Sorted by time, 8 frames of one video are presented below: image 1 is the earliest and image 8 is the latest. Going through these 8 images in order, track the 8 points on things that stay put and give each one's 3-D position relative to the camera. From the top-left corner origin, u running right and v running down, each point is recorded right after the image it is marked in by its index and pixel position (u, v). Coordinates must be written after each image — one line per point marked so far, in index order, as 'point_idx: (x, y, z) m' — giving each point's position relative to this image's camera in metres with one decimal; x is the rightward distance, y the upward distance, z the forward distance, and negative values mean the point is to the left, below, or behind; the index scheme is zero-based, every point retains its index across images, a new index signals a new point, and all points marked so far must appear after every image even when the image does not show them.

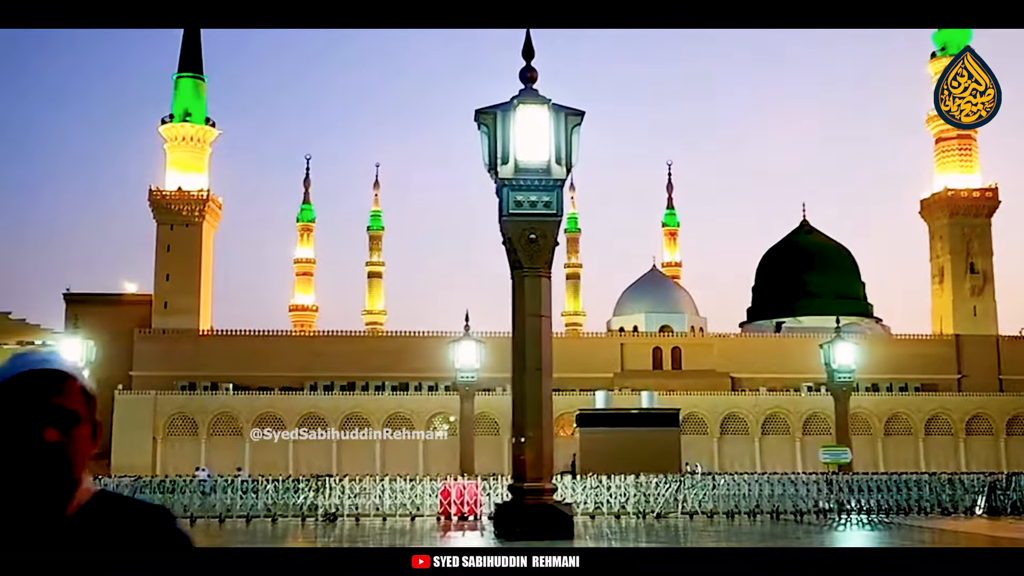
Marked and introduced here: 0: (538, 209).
0: (+0.3, +0.8, +11.8) m
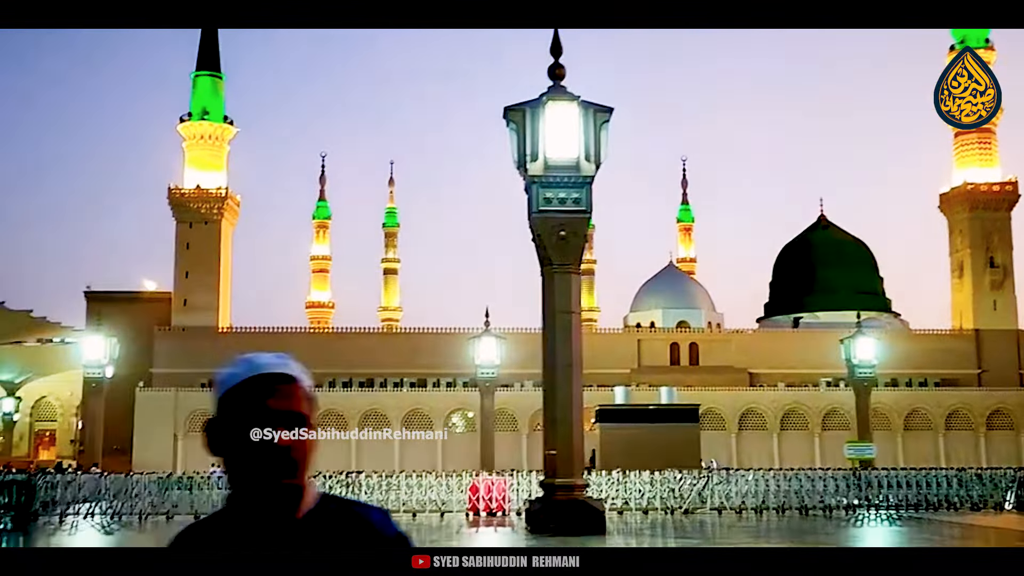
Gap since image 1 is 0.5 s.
0: (+0.6, +0.9, +11.8) m
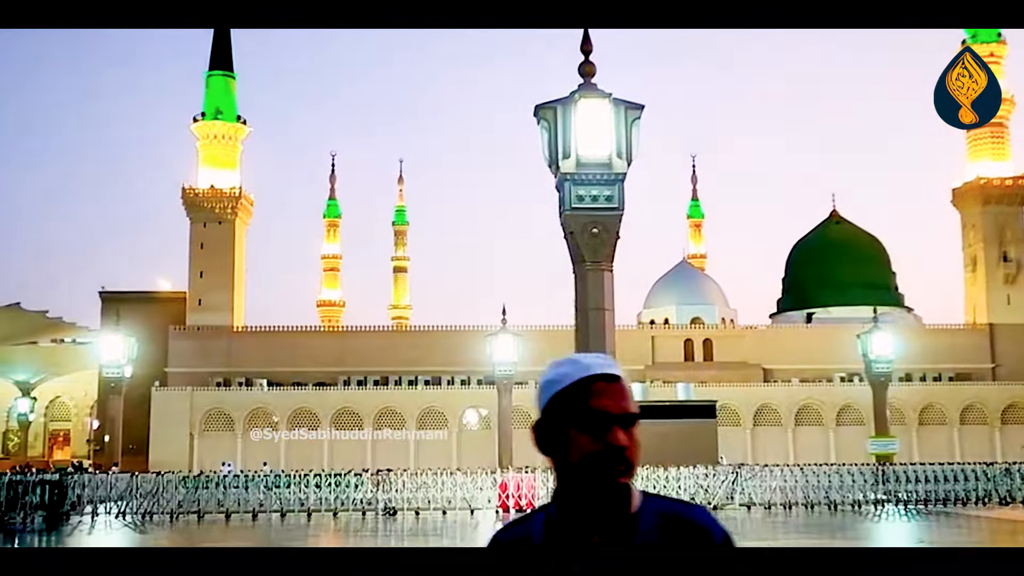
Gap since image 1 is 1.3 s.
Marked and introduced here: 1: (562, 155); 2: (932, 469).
0: (+0.9, +0.9, +11.9) m
1: (+0.5, +1.4, +11.8) m
2: (+5.7, -2.4, +15.1) m
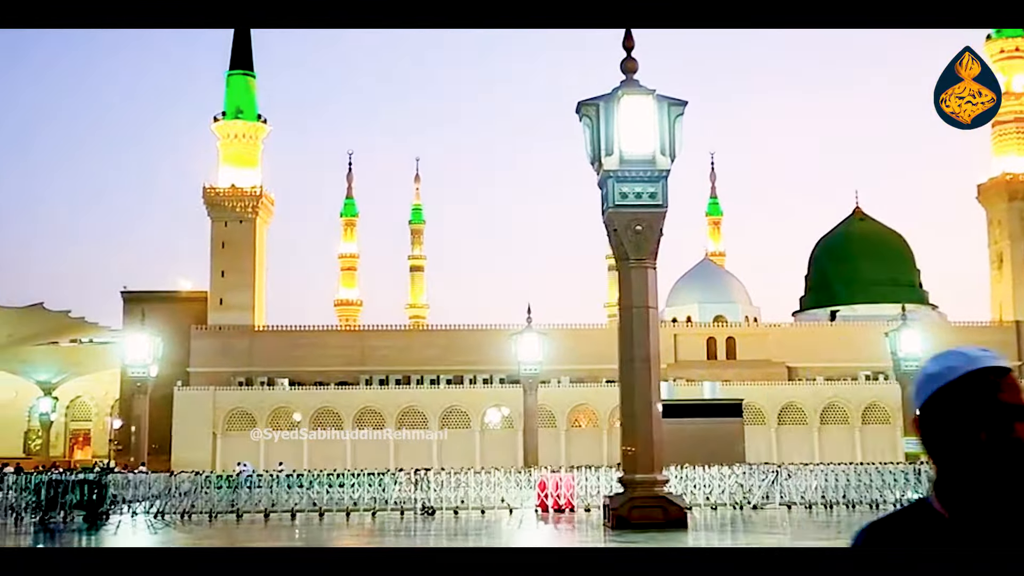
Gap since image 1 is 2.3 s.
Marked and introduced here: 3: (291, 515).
0: (+1.4, +0.9, +11.7) m
1: (+1.0, +1.4, +11.6) m
2: (+6.2, -2.4, +15.0) m
3: (-2.8, -2.8, +14.0) m
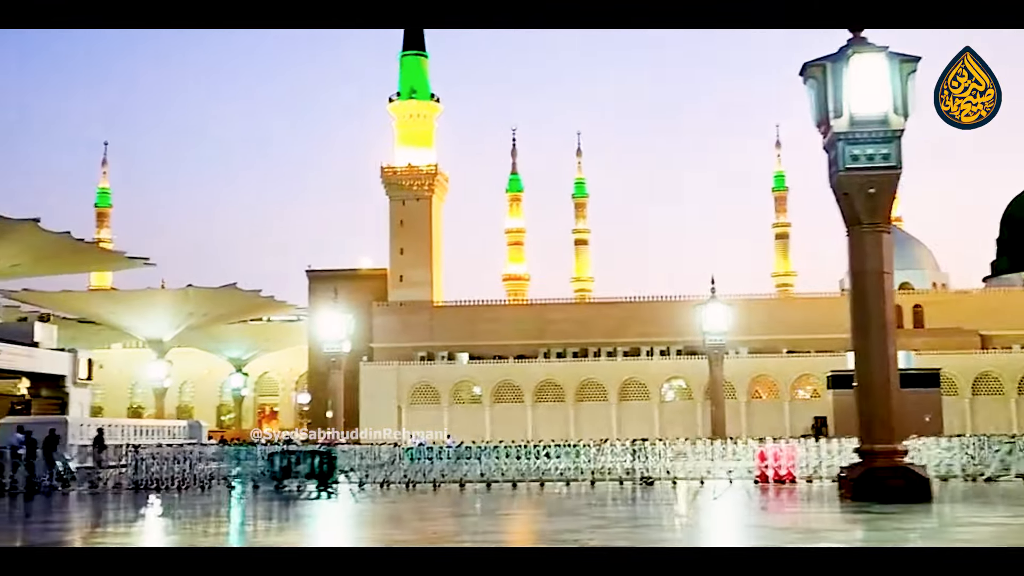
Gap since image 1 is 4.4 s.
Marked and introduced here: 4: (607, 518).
0: (+3.7, +1.3, +11.4) m
1: (+3.3, +1.8, +11.3) m
2: (+9.0, -1.9, +14.0) m
3: (0.0, -2.5, +14.2) m
4: (+1.0, -2.4, +11.6) m
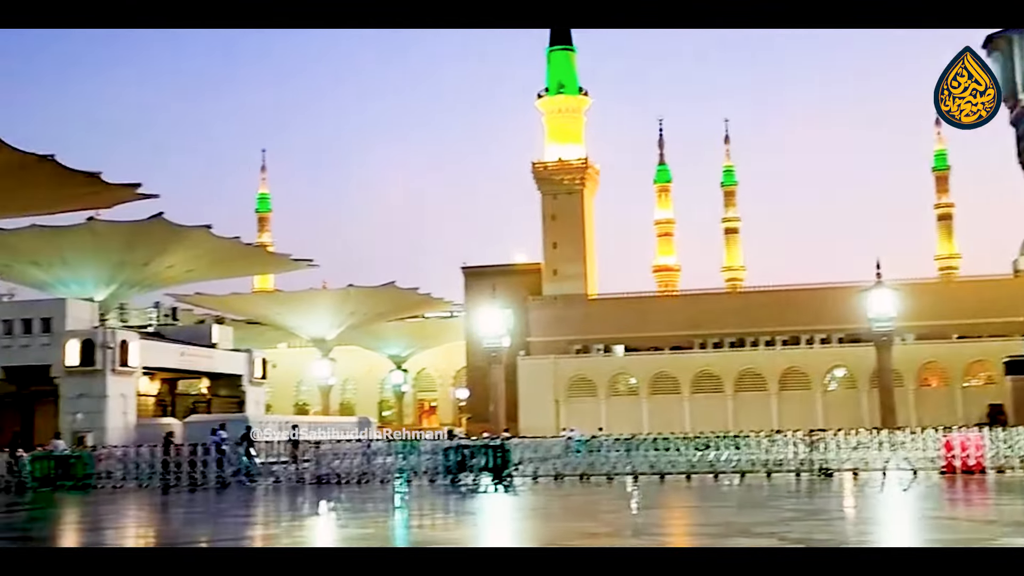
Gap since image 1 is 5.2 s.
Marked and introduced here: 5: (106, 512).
0: (+5.4, +1.5, +10.8) m
1: (+4.9, +1.9, +10.8) m
2: (+11.0, -1.5, +12.8) m
3: (+2.2, -2.4, +14.1) m
4: (+2.8, -2.3, +11.4) m
5: (-5.1, -2.8, +13.9) m
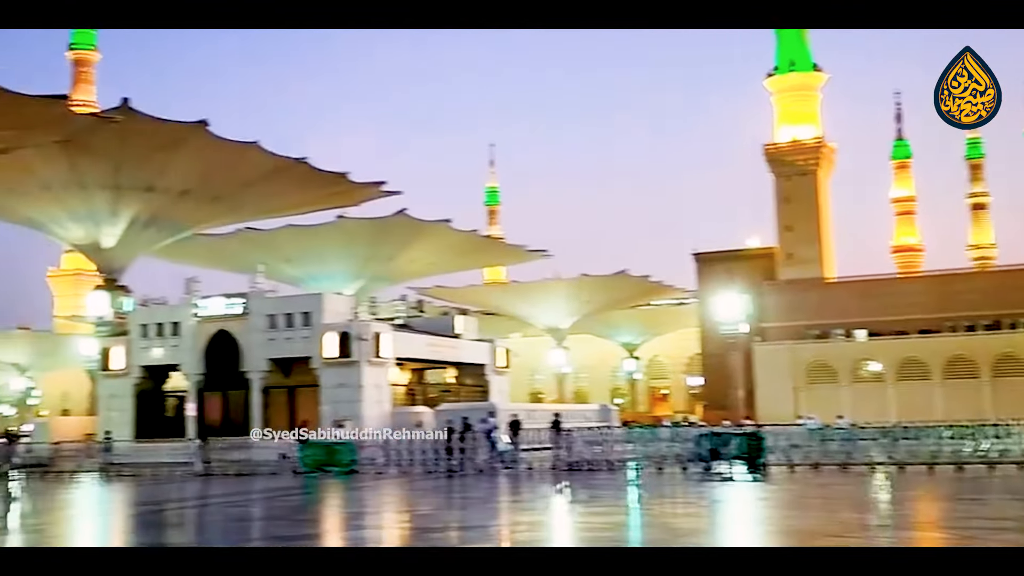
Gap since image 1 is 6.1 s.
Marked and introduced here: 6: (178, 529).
0: (+7.7, +1.7, +9.5) m
1: (+7.3, +2.2, +9.6) m
2: (+13.7, -1.1, +10.4) m
3: (+5.3, -2.2, +13.4) m
4: (+5.4, -2.0, +10.6) m
5: (-1.9, -2.7, +14.6) m
6: (-3.3, -2.3, +10.8) m
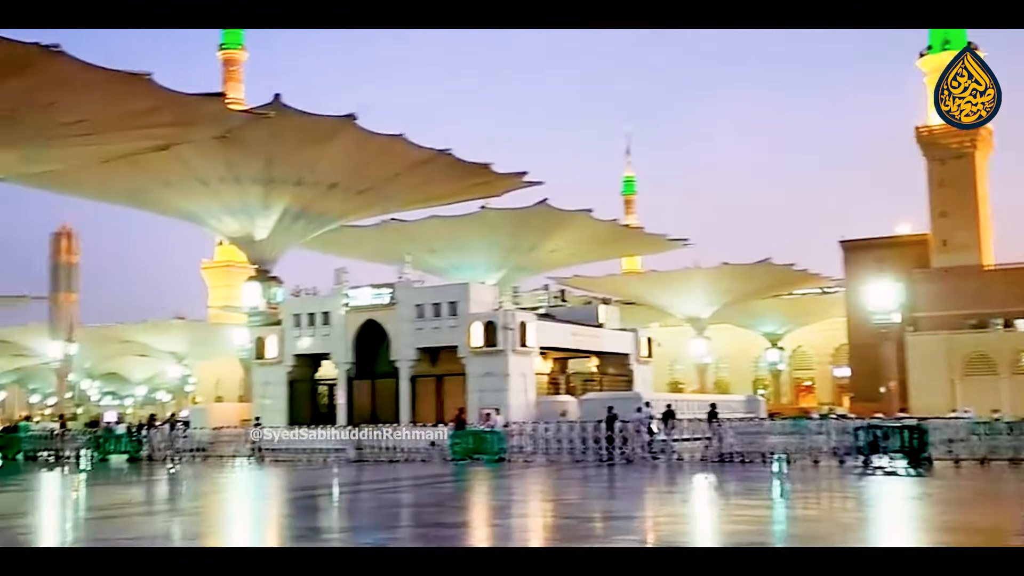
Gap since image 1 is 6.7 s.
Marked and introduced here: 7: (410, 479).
0: (+9.0, +1.9, +8.4) m
1: (+8.6, +2.3, +8.5) m
2: (+15.1, -0.9, +8.6) m
3: (+7.1, -2.0, +12.6) m
4: (+6.9, -1.9, +9.8) m
5: (+0.1, -2.6, +14.6) m
6: (-1.7, -2.2, +11.1) m
7: (-1.4, -2.7, +15.7) m
